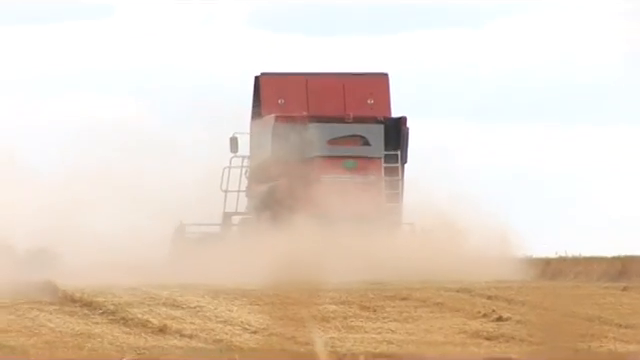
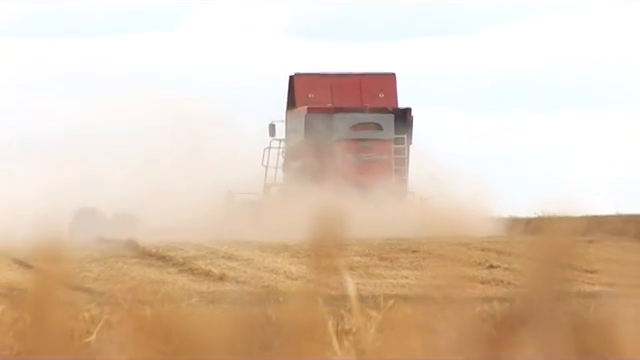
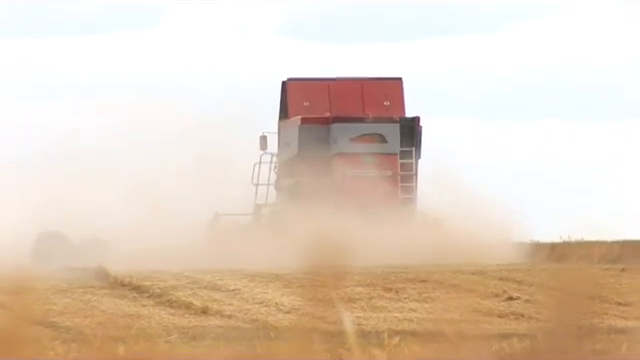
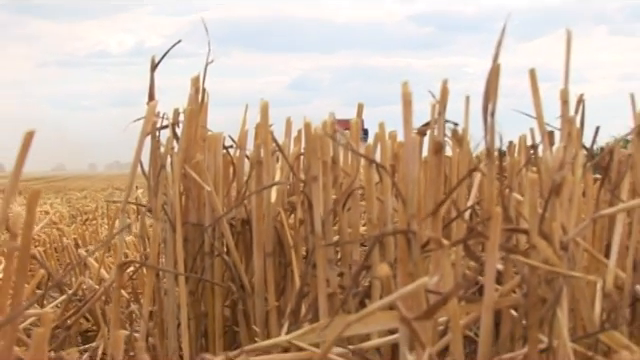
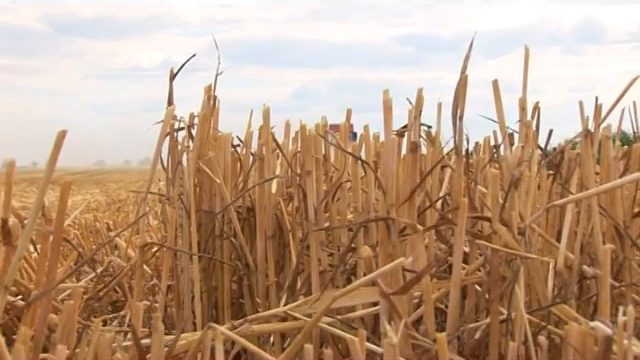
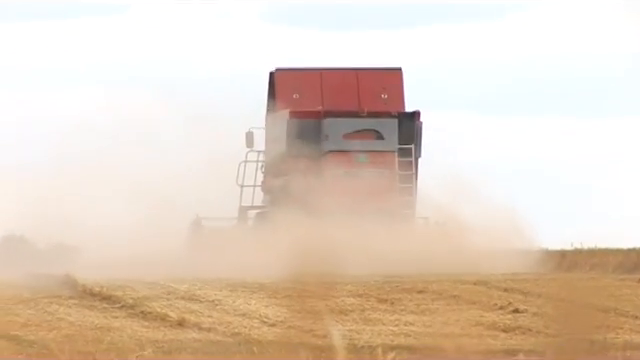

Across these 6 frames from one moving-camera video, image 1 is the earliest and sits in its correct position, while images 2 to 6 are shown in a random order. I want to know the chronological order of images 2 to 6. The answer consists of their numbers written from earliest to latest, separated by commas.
6, 3, 2, 4, 5
